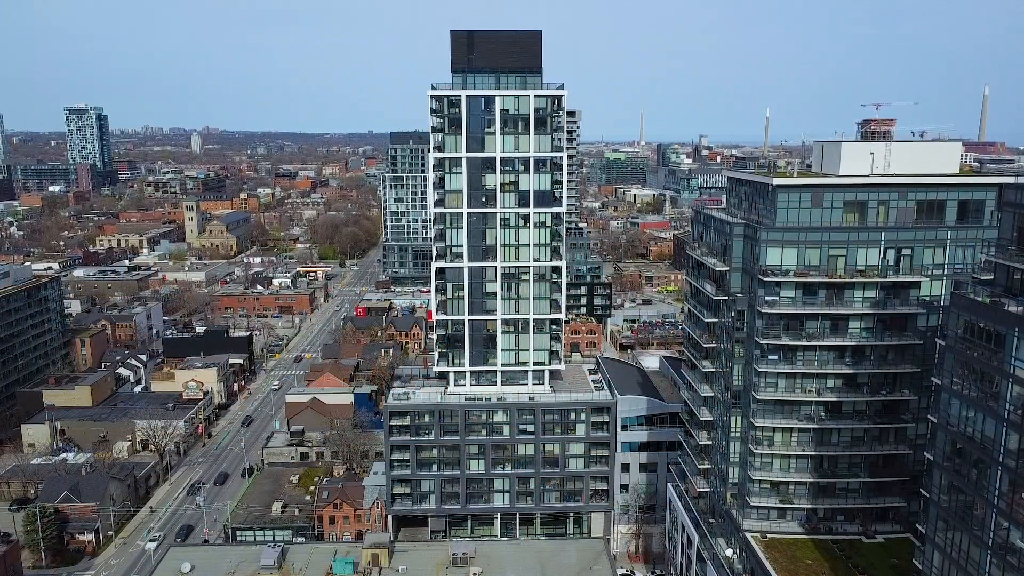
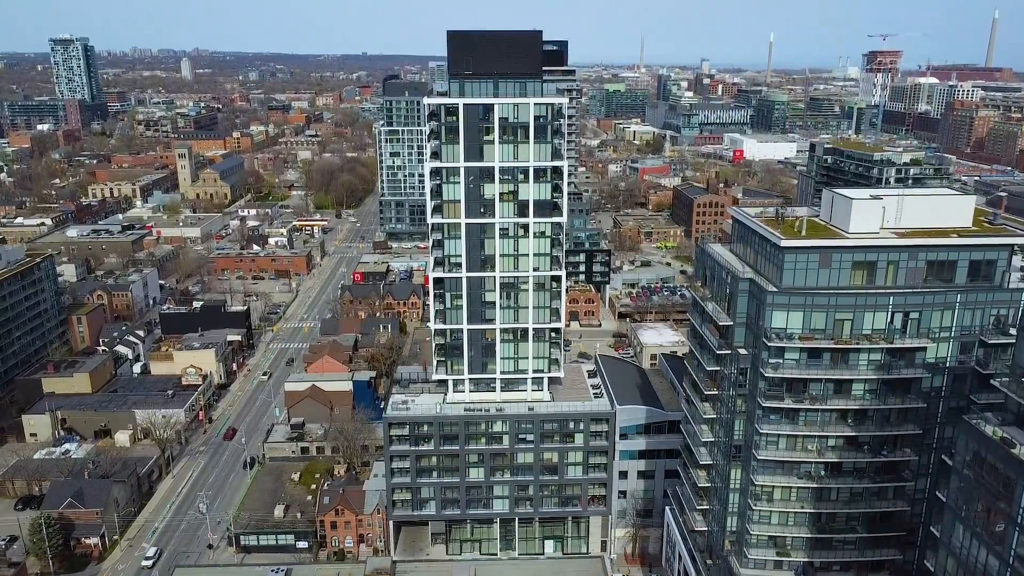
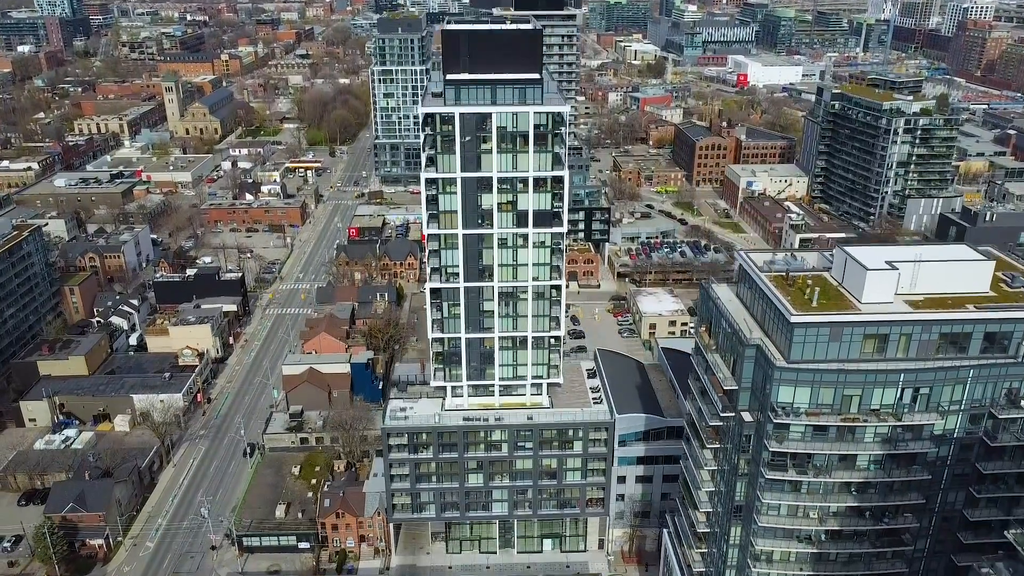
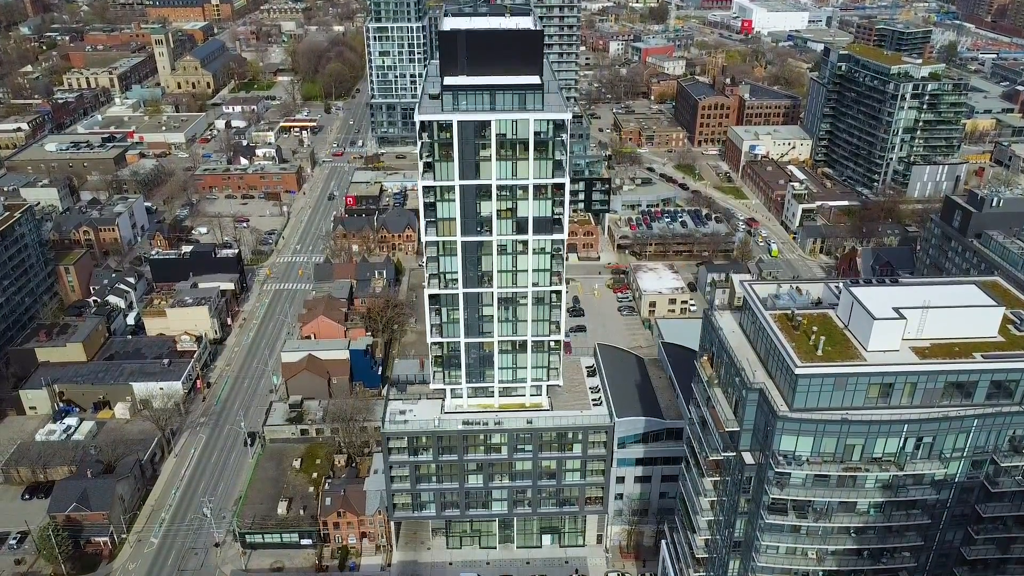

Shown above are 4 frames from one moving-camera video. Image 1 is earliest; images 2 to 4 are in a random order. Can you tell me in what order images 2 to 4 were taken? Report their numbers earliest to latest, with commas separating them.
2, 3, 4
